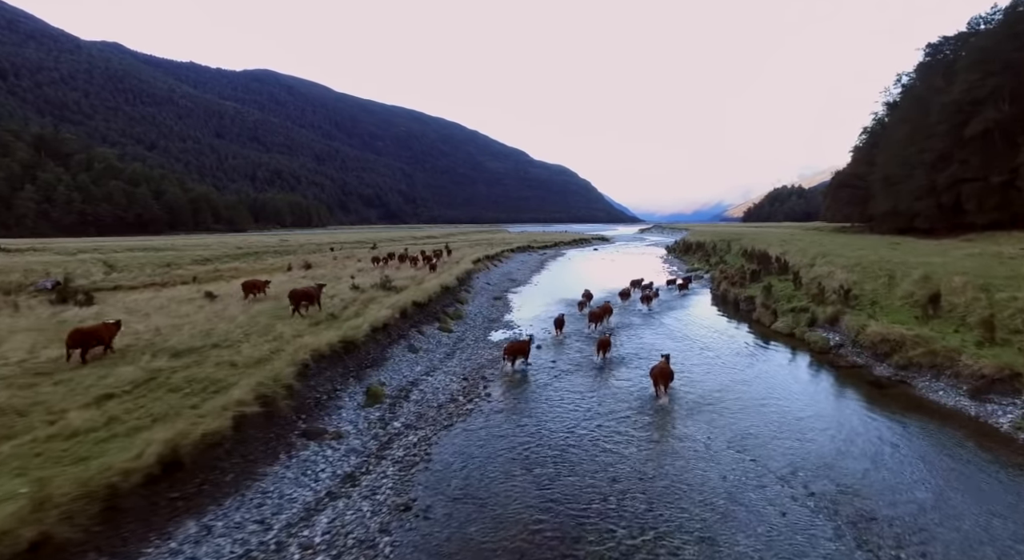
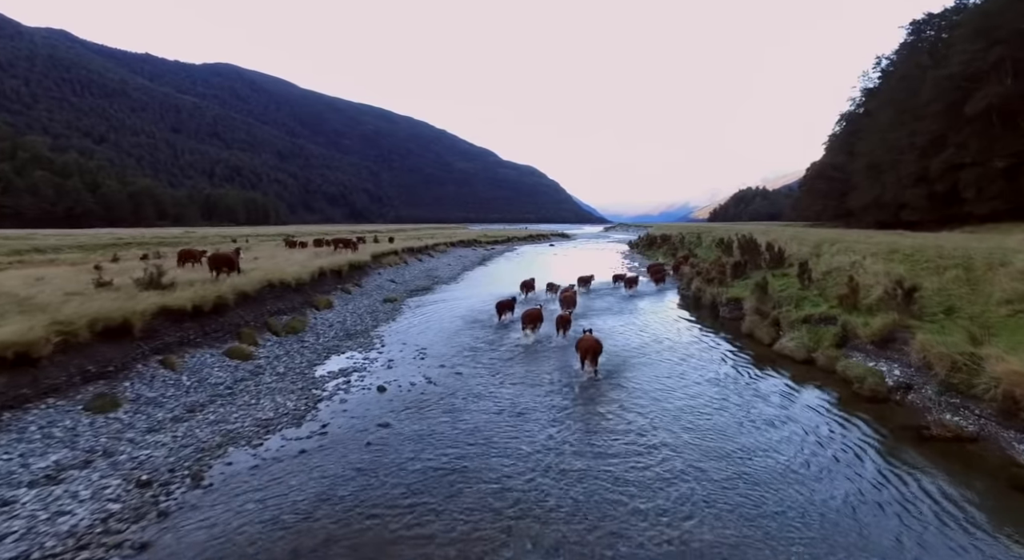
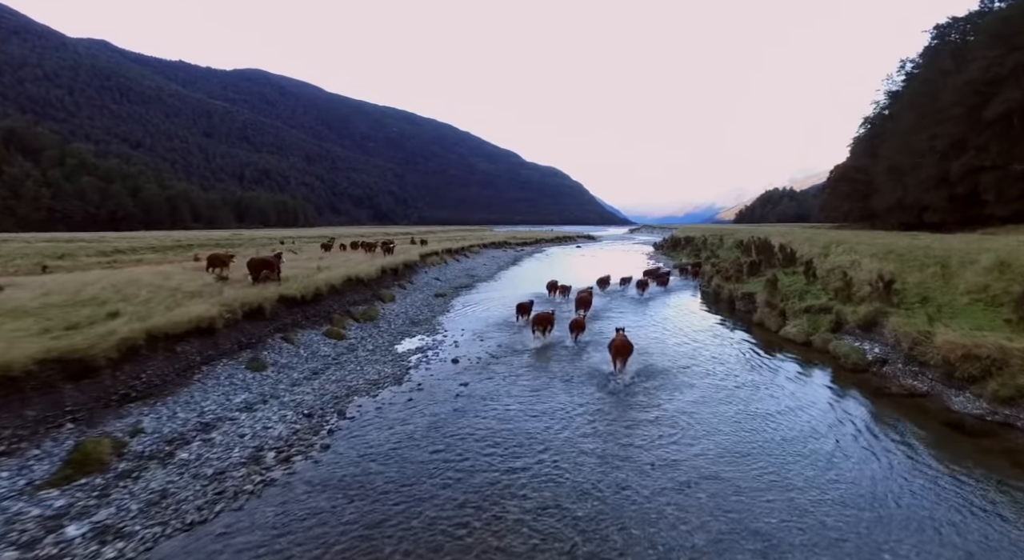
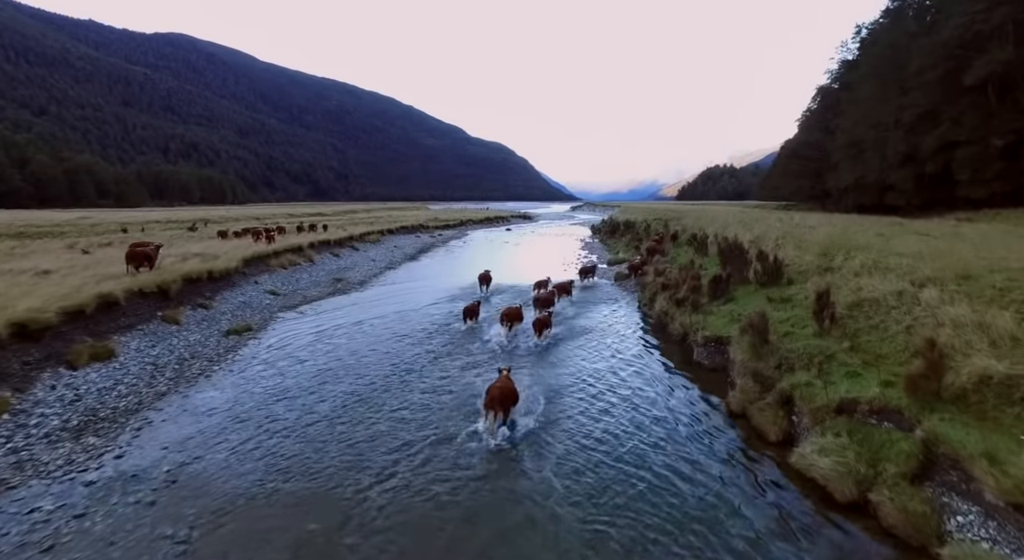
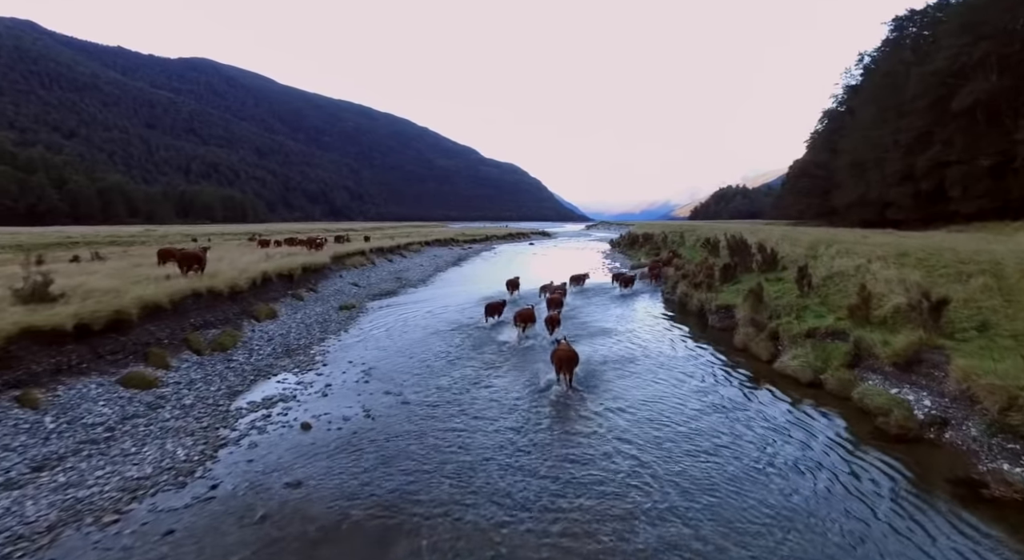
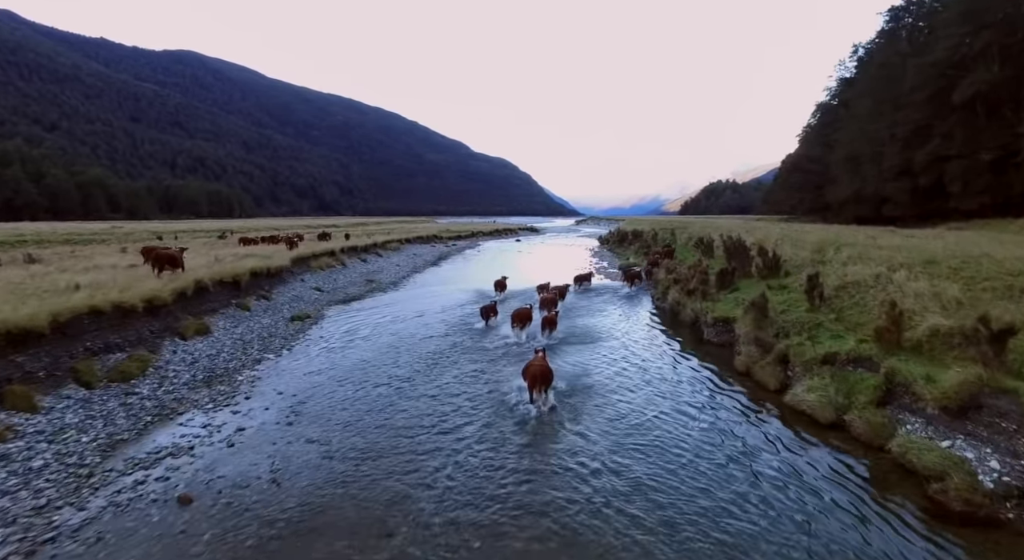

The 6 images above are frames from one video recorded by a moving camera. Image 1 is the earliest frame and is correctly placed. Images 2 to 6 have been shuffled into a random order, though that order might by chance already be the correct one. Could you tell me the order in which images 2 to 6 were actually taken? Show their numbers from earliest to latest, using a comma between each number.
3, 2, 5, 6, 4
